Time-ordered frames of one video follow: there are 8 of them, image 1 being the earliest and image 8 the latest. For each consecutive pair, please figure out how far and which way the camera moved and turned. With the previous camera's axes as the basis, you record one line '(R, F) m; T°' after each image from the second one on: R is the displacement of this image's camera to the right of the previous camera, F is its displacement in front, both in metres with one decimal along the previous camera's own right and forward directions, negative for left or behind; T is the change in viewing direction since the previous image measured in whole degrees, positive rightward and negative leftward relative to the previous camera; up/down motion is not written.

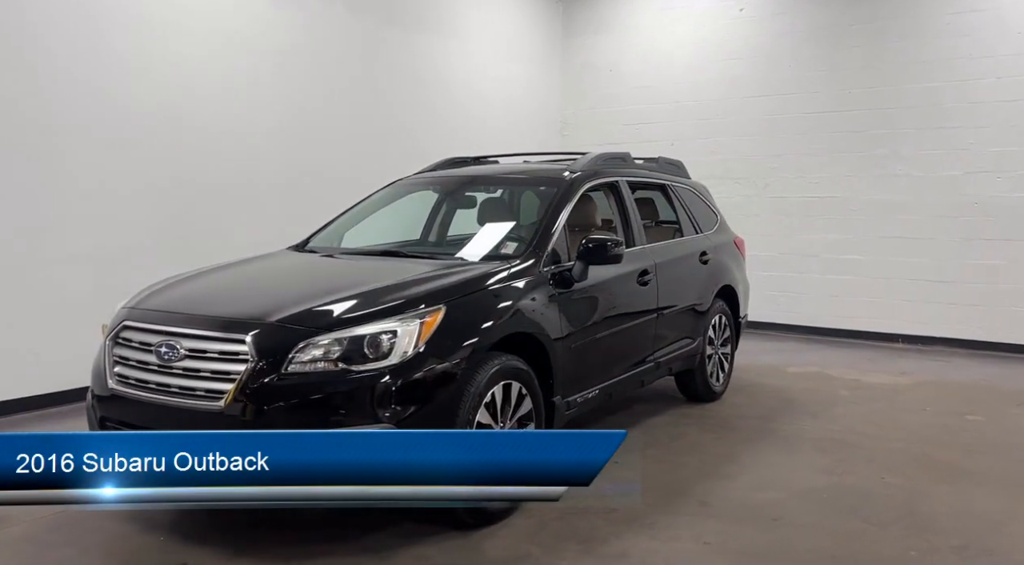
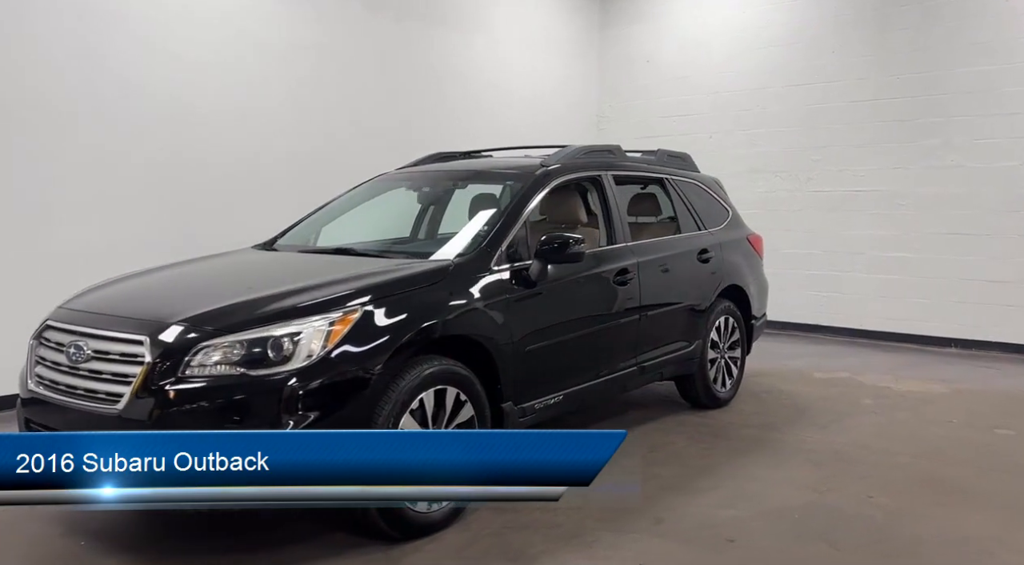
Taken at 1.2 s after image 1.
(+0.5, +0.2) m; -6°
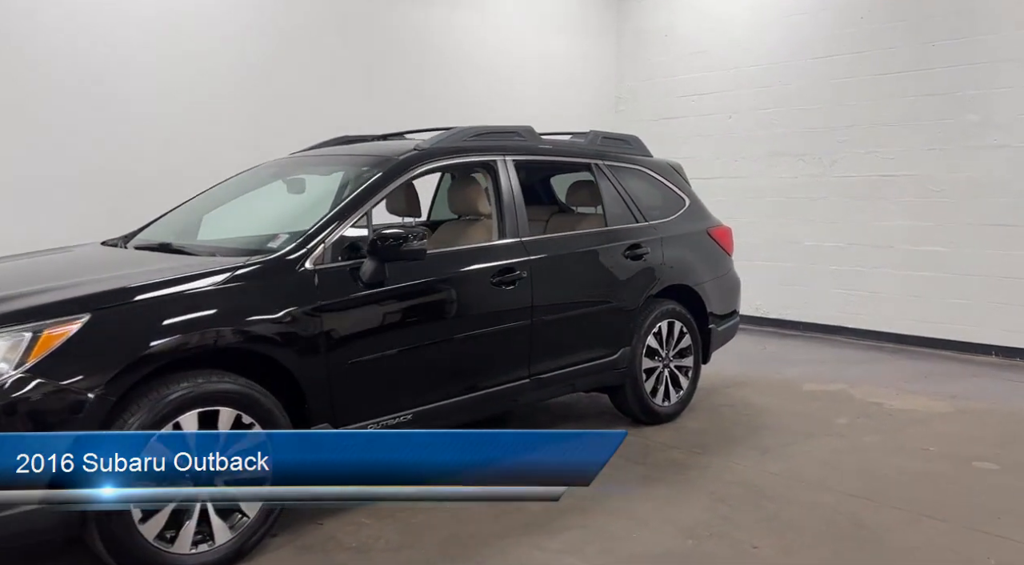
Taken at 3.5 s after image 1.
(+1.0, +0.5) m; -7°
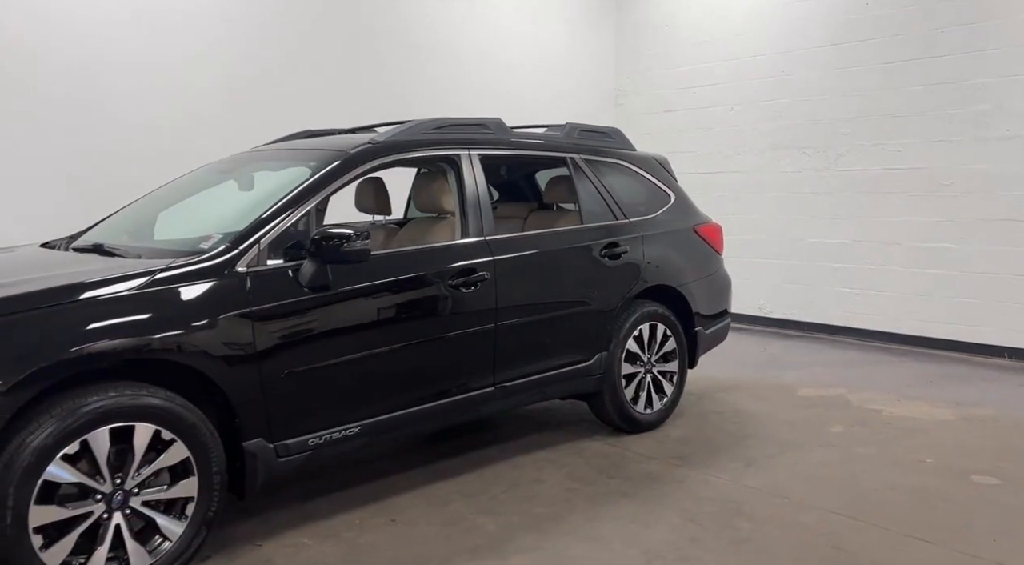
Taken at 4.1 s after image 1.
(+0.2, +0.2) m; -1°
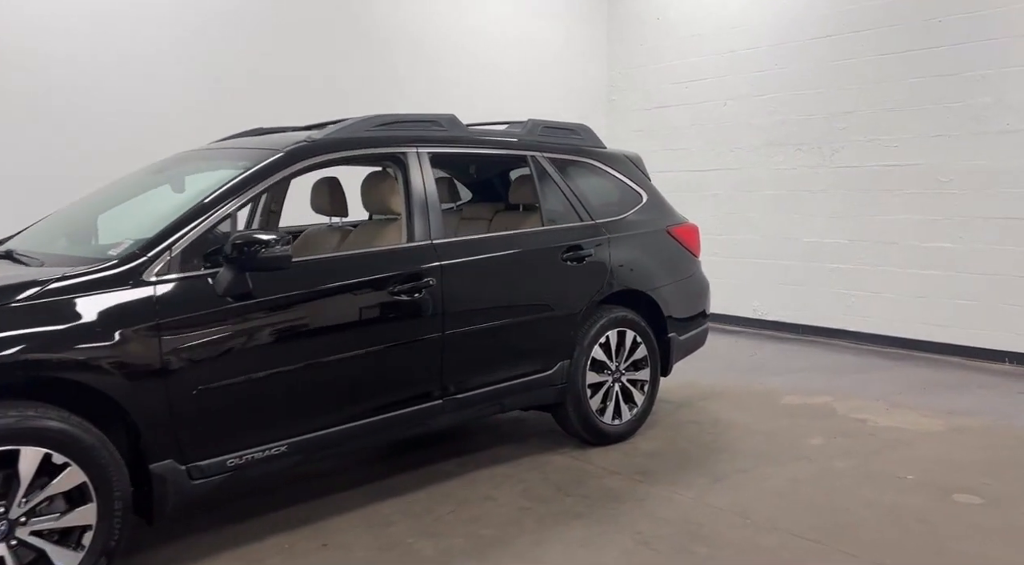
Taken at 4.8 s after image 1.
(+0.3, +0.2) m; -1°
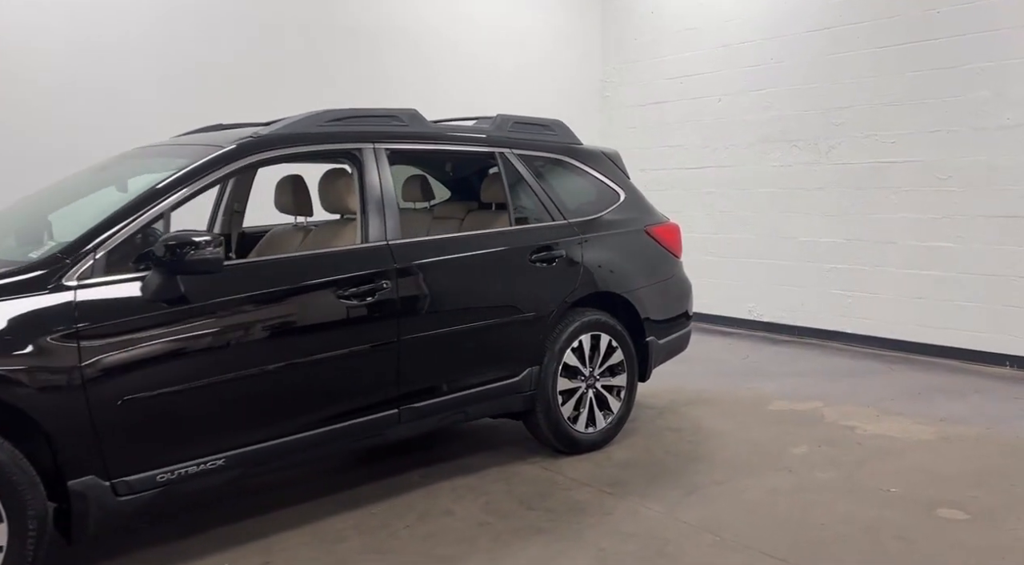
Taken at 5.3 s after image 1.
(+0.2, +0.2) m; -1°
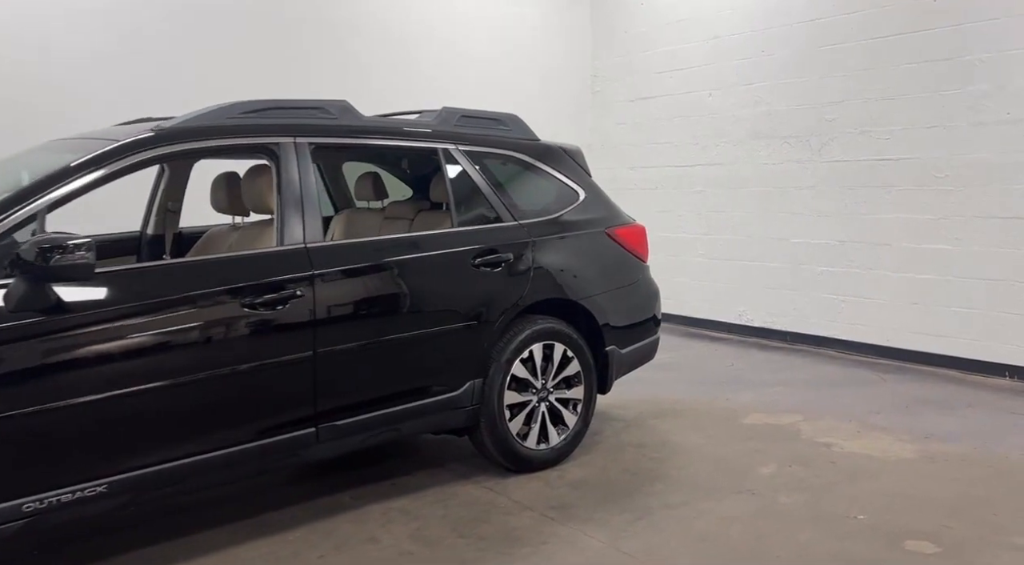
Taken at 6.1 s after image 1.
(+0.3, +0.3) m; -1°
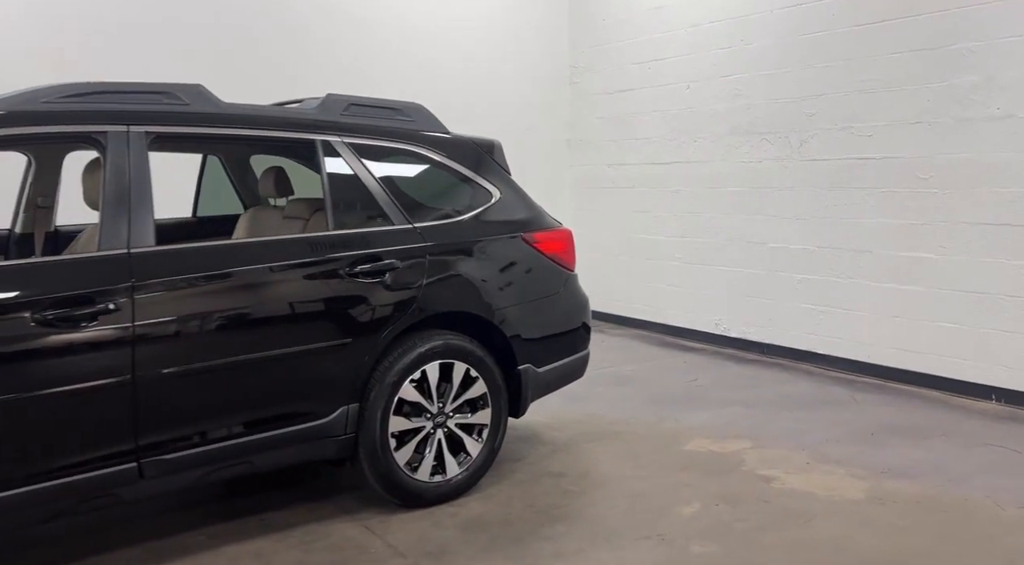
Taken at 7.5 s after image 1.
(+0.5, +0.4) m; -1°
